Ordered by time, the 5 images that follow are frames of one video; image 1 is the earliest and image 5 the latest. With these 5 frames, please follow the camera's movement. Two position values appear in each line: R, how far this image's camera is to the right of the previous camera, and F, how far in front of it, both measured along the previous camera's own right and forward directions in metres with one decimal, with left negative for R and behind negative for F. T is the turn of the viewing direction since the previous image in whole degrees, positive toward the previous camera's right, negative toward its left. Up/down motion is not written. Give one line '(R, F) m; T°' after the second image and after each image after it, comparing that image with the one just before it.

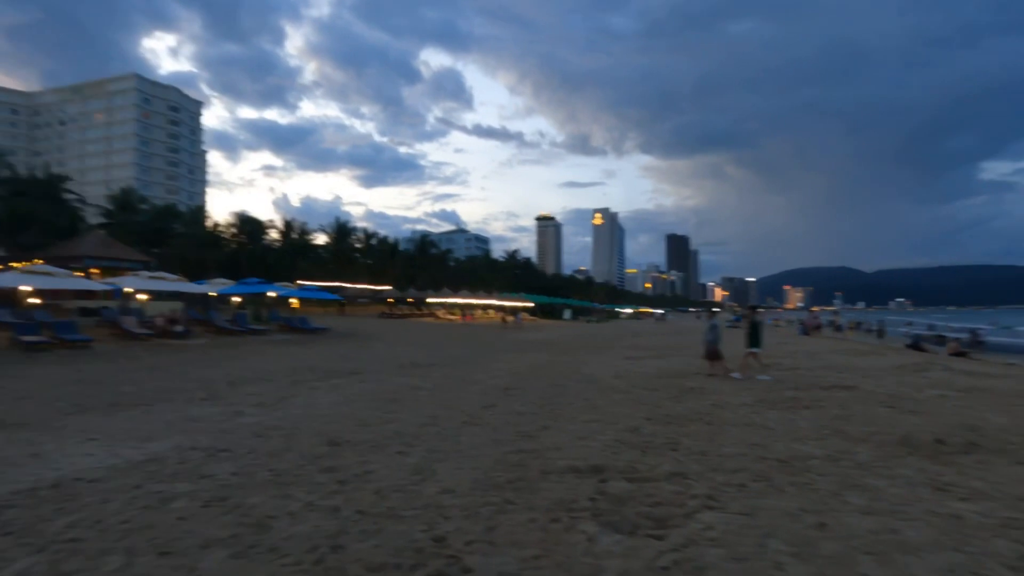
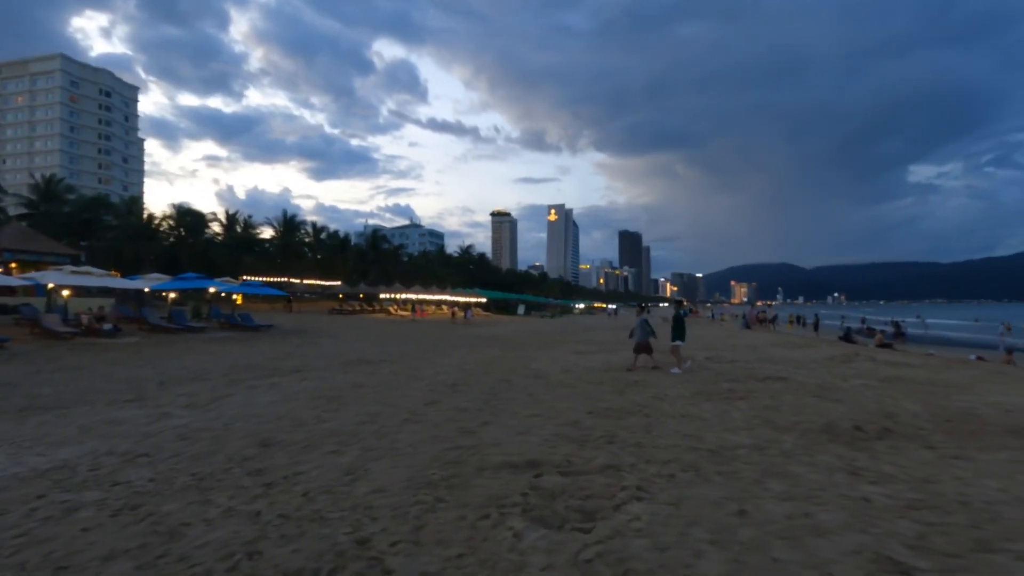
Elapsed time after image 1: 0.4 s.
(+0.3, +0.1) m; +5°
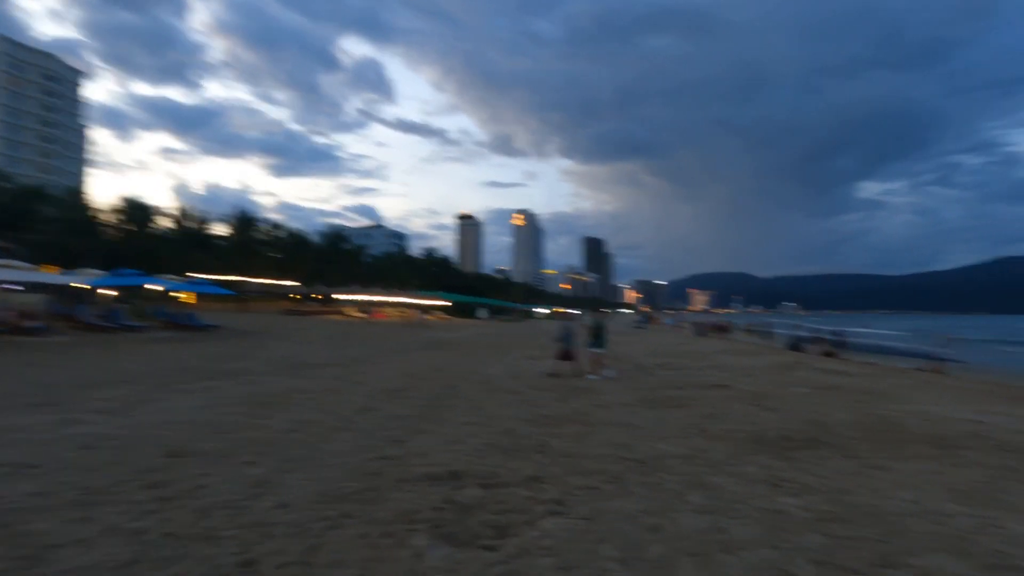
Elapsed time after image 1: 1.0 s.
(+0.5, +0.2) m; +4°
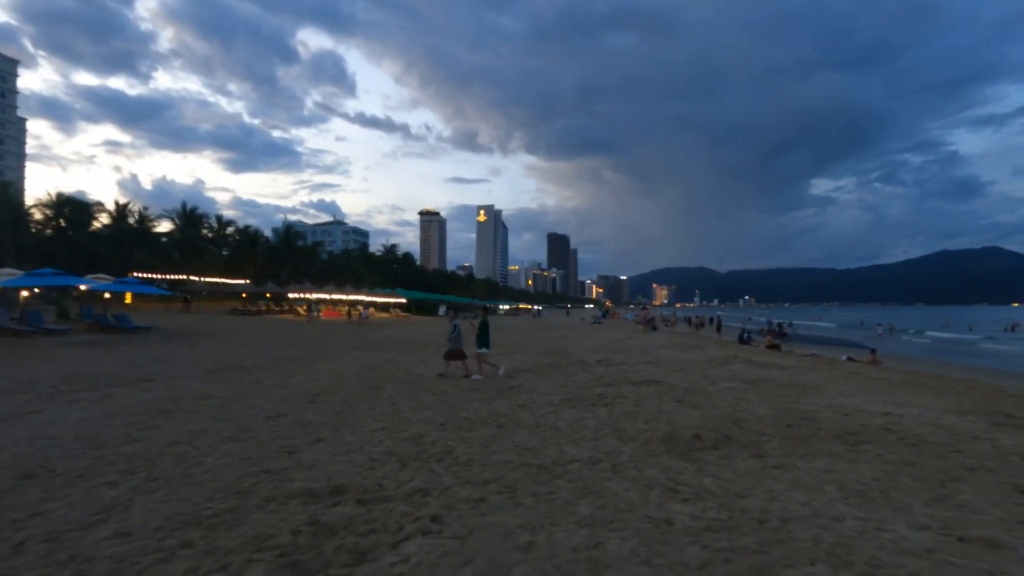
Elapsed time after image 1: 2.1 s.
(+0.9, +0.5) m; +4°
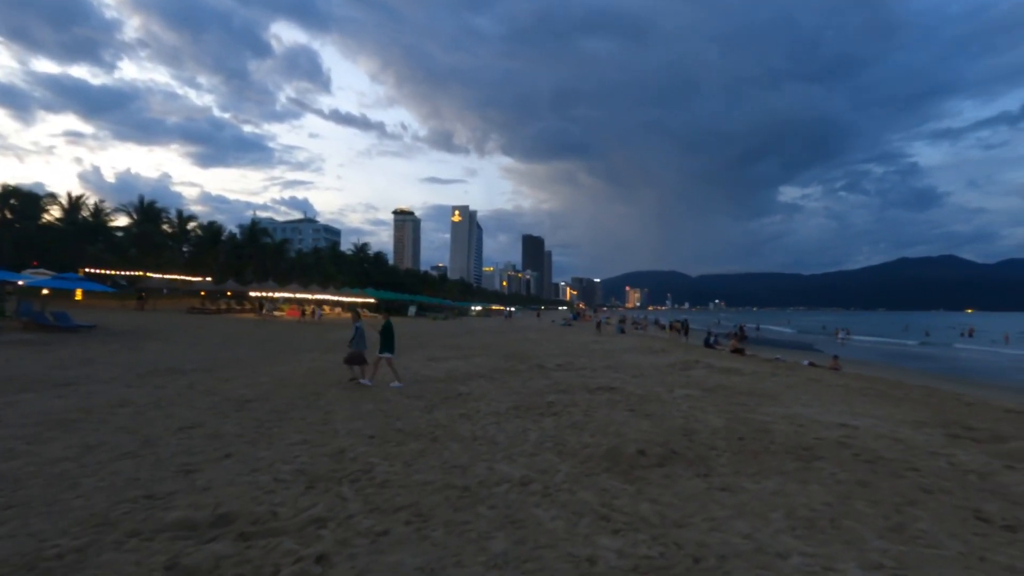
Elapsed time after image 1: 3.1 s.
(+0.6, +0.7) m; +3°
